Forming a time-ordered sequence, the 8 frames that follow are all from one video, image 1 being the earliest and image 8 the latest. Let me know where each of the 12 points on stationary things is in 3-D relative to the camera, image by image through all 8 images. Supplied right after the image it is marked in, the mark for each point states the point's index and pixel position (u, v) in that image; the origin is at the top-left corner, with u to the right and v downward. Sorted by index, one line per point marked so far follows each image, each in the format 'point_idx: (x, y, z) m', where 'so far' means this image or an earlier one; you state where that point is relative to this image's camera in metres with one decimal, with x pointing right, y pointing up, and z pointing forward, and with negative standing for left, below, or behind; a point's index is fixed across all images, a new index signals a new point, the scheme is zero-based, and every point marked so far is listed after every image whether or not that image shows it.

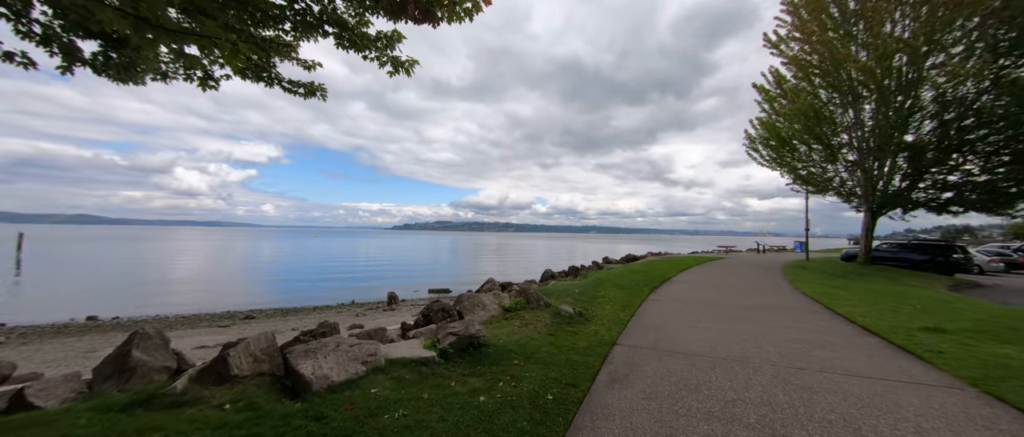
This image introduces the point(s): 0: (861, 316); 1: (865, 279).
0: (+7.1, -2.0, +7.2) m
1: (+13.6, -2.3, +13.6) m
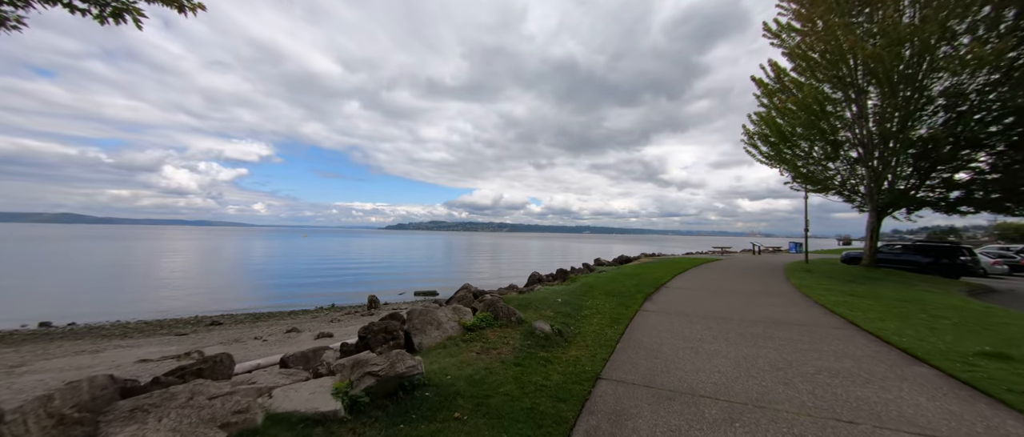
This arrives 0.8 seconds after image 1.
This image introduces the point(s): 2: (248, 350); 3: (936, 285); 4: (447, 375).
0: (+6.5, -2.0, +6.0) m
1: (+12.9, -2.3, +12.5) m
2: (-10.8, -5.4, +14.4) m
3: (+16.1, -2.5, +13.3) m
4: (-0.8, -1.8, +4.1) m
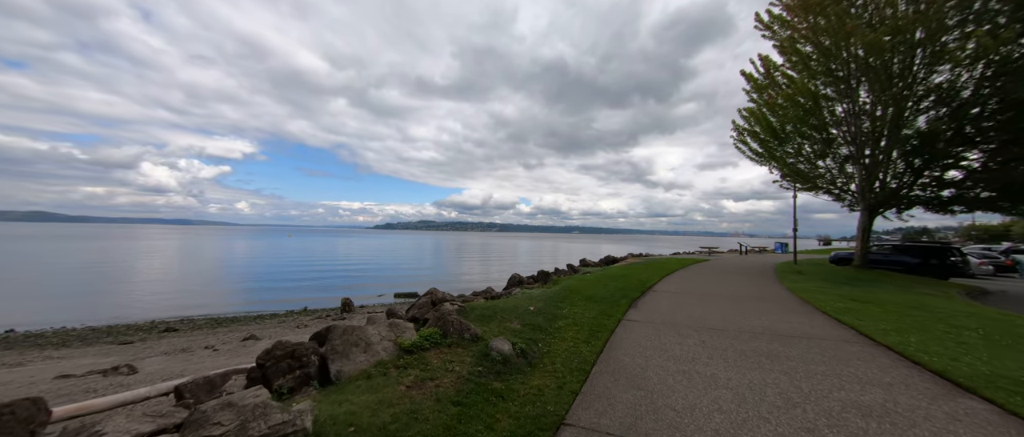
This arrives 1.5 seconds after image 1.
0: (+5.9, -1.9, +5.0) m
1: (+12.0, -2.3, +11.7) m
2: (-11.7, -5.2, +12.9) m
3: (+15.2, -2.5, +12.7) m
4: (-1.4, -1.7, +3.0) m
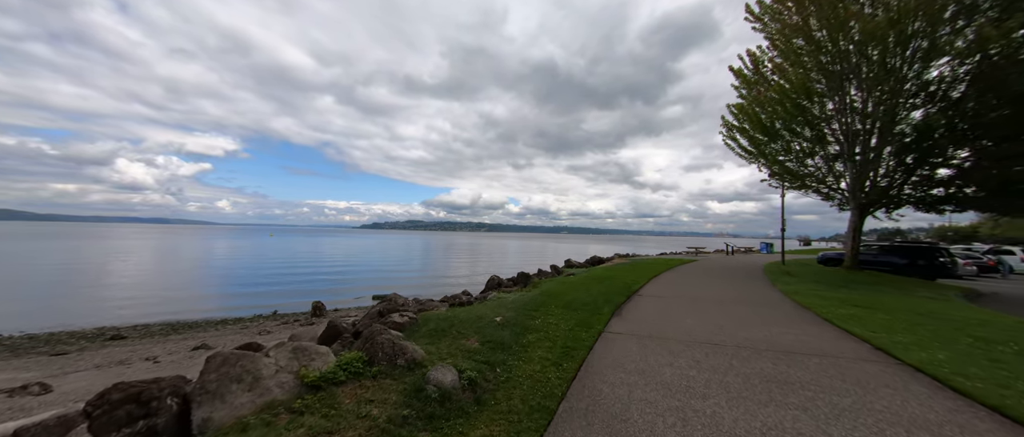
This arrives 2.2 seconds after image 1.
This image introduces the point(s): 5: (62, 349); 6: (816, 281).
0: (+5.3, -1.8, +4.1) m
1: (+11.2, -2.3, +11.0) m
2: (-12.6, -5.1, +11.5) m
3: (+14.3, -2.5, +12.1) m
4: (-1.9, -1.7, +1.8) m
5: (-20.6, -5.9, +16.2) m
6: (+11.2, -2.3, +13.1) m
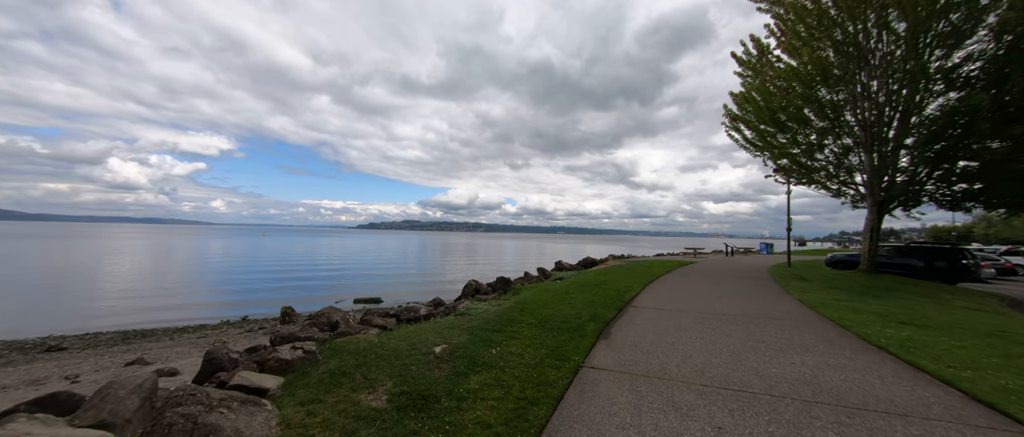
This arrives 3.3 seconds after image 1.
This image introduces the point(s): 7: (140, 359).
0: (+4.6, -1.8, +2.5) m
1: (+10.5, -2.2, +9.4) m
2: (-13.3, -5.0, +9.6) m
3: (+13.6, -2.4, +10.5) m
4: (-2.5, -1.6, +0.1) m
5: (-21.4, -5.8, +14.3) m
6: (+10.5, -2.2, +11.5) m
7: (-14.2, -5.4, +13.6) m
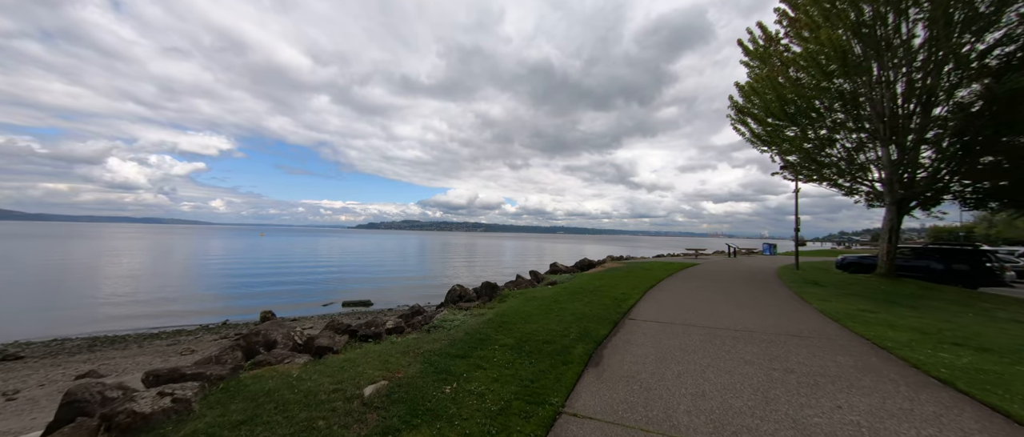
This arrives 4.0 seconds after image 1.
0: (+4.2, -1.7, +1.3) m
1: (+10.0, -2.2, +8.3) m
2: (-13.8, -5.0, +8.5) m
3: (+13.1, -2.4, +9.4) m
4: (-3.0, -1.5, -1.0) m
5: (-21.9, -5.8, +13.2) m
6: (+10.0, -2.2, +10.3) m
7: (-14.7, -5.4, +12.5) m
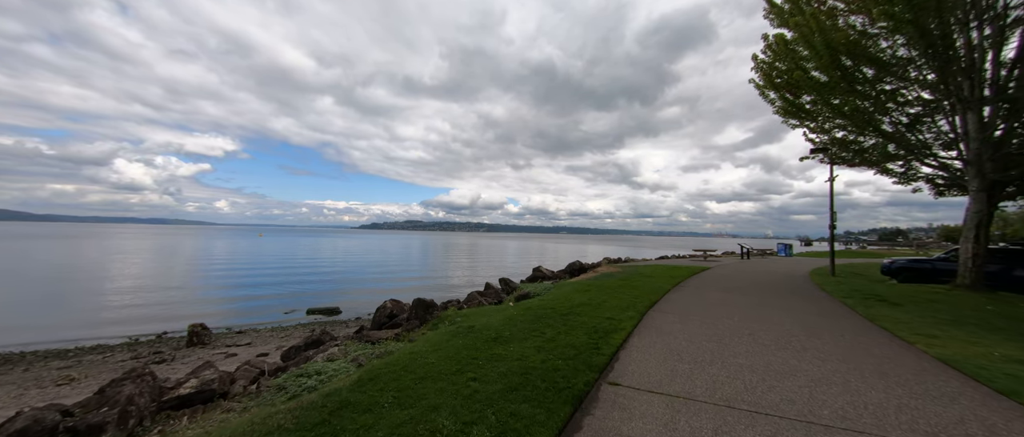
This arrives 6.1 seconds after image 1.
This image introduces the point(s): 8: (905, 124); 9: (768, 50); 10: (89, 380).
0: (+2.8, -1.5, -2.0) m
1: (+8.7, -1.9, +4.9) m
2: (-15.1, -4.8, +5.2) m
3: (+11.8, -2.1, +6.0) m
4: (-4.4, -1.3, -4.4) m
5: (-23.2, -5.6, +10.0) m
6: (+8.7, -2.0, +6.9) m
7: (-16.0, -5.2, +9.2) m
8: (+13.1, +3.2, +11.8) m
9: (+10.3, +6.6, +14.2) m
10: (-15.0, -5.6, +12.5) m
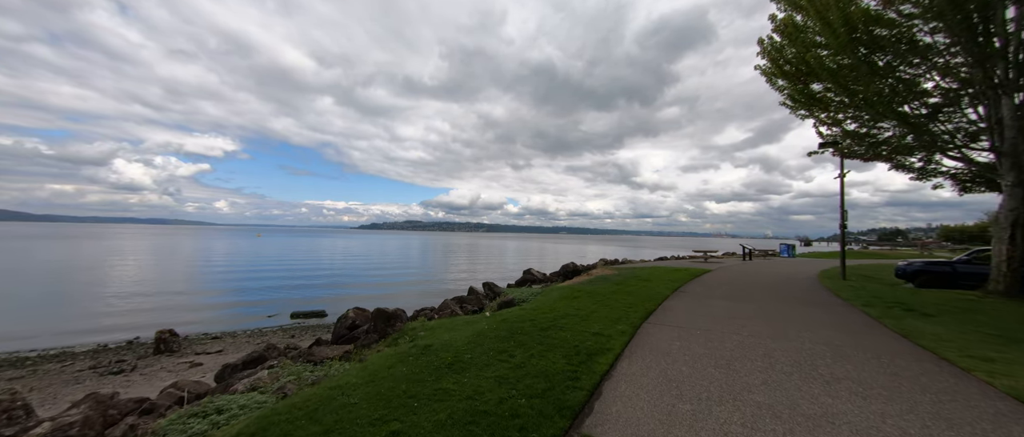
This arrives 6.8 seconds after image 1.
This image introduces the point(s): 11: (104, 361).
0: (+2.3, -1.5, -3.1) m
1: (+8.2, -1.9, +3.8) m
2: (-15.6, -4.7, +4.1) m
3: (+11.3, -2.1, +4.9) m
4: (-4.9, -1.3, -5.4) m
5: (-23.7, -5.5, +8.9) m
6: (+8.2, -1.9, +5.9) m
7: (-16.5, -5.1, +8.2) m
8: (+12.6, +3.3, +10.7) m
9: (+9.8, +6.6, +13.1) m
10: (-15.5, -5.6, +11.4) m
11: (-17.4, -6.0, +14.9) m
